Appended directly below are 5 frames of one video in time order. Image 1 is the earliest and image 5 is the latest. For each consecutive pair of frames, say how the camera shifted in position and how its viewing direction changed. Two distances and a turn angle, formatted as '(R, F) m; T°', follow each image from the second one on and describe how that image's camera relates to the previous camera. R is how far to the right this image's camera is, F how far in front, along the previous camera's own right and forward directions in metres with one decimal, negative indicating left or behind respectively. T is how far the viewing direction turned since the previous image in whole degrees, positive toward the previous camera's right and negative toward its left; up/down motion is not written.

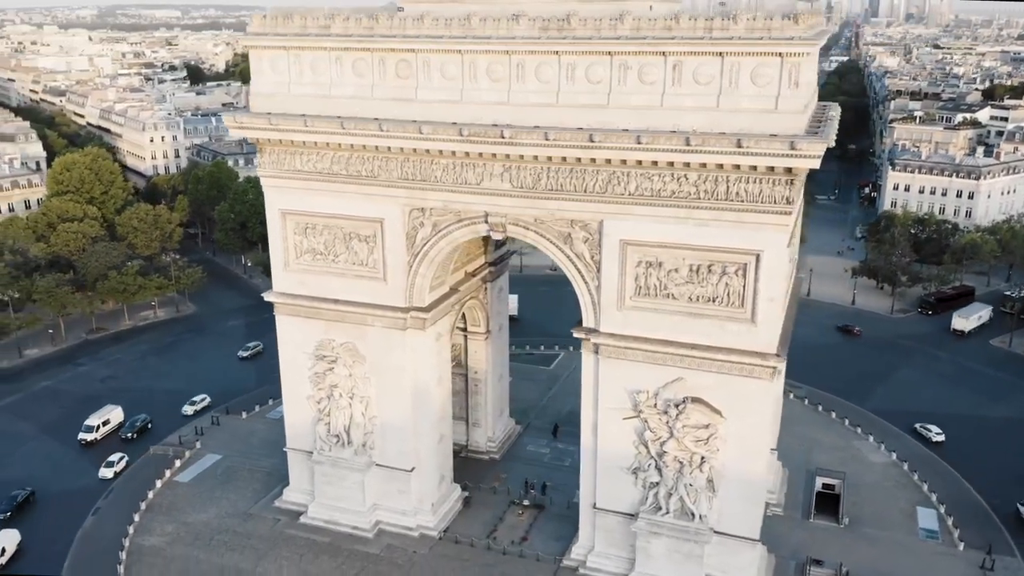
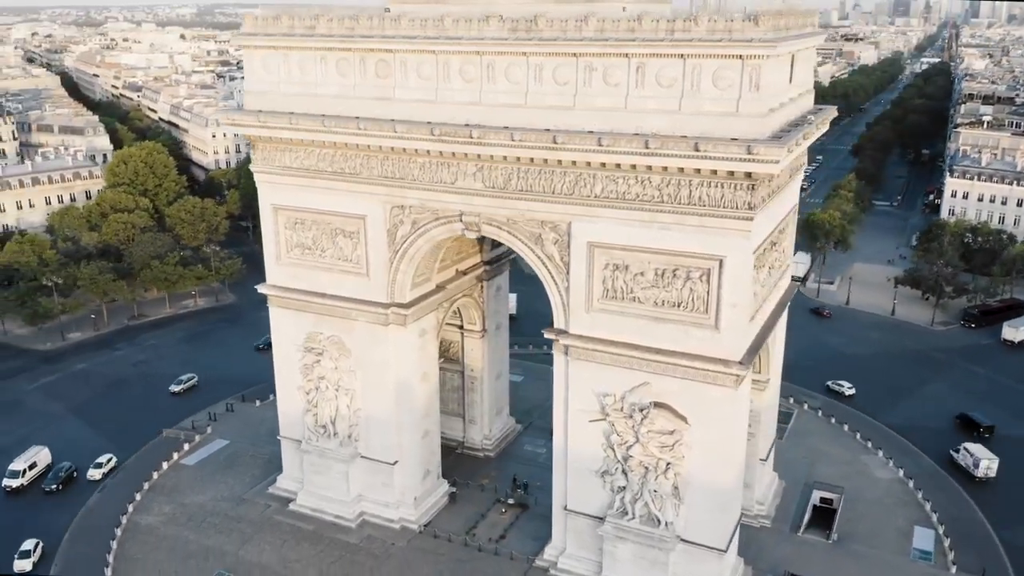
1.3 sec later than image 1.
(+2.3, 0.0) m; -5°
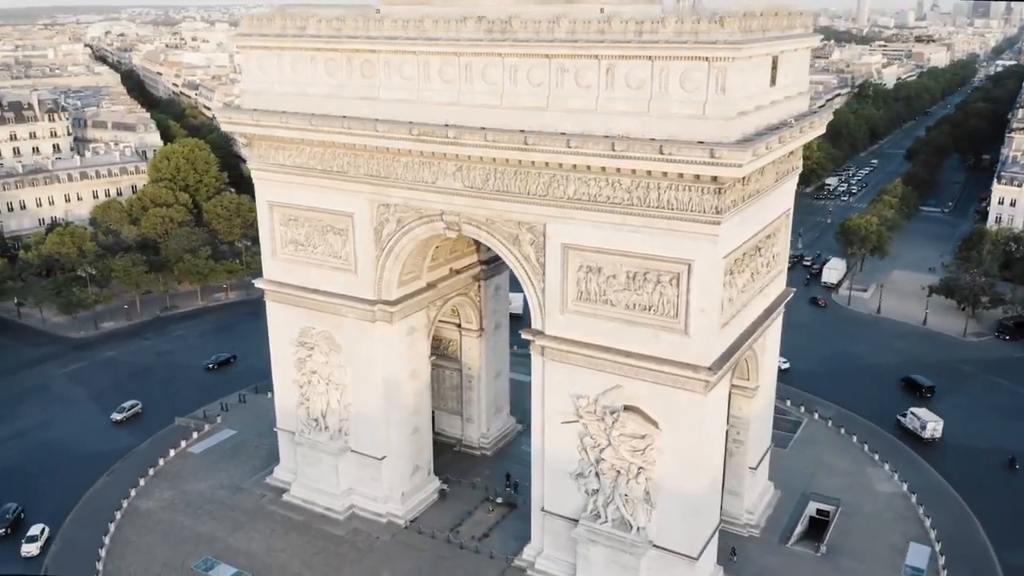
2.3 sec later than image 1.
(+1.8, 0.0) m; -4°
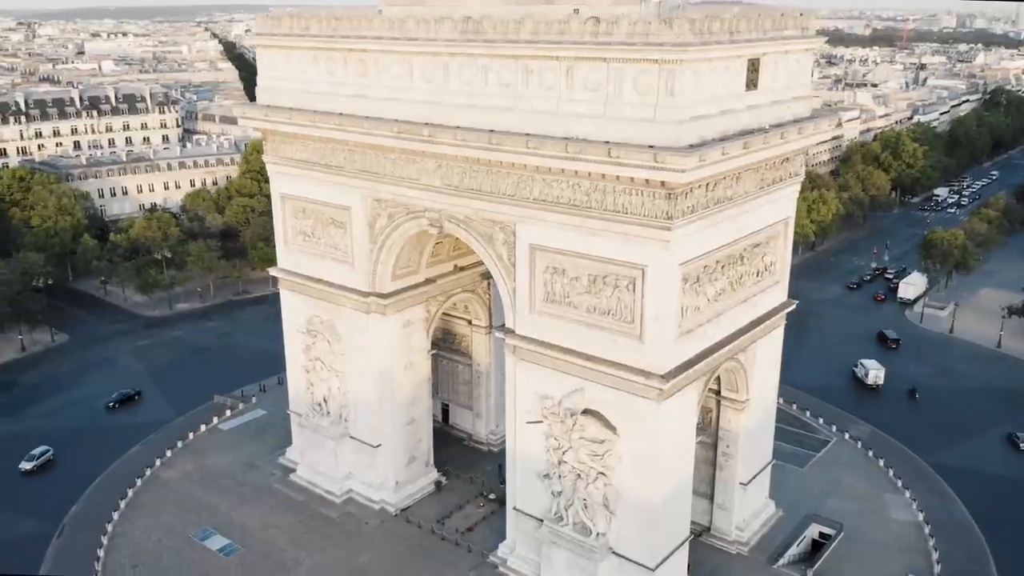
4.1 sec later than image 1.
(+3.3, +0.1) m; -8°
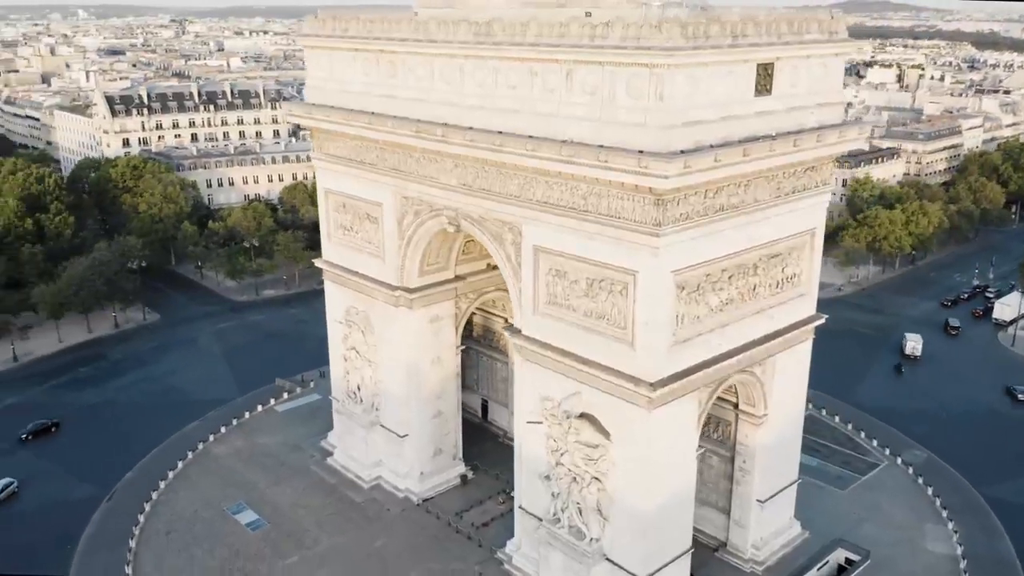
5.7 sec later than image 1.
(+2.5, 0.0) m; -8°
